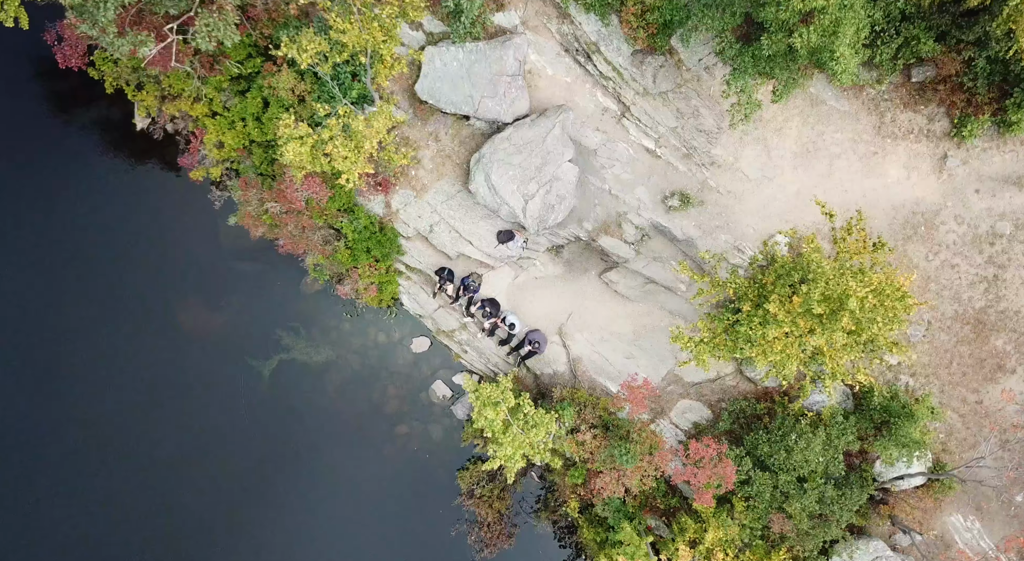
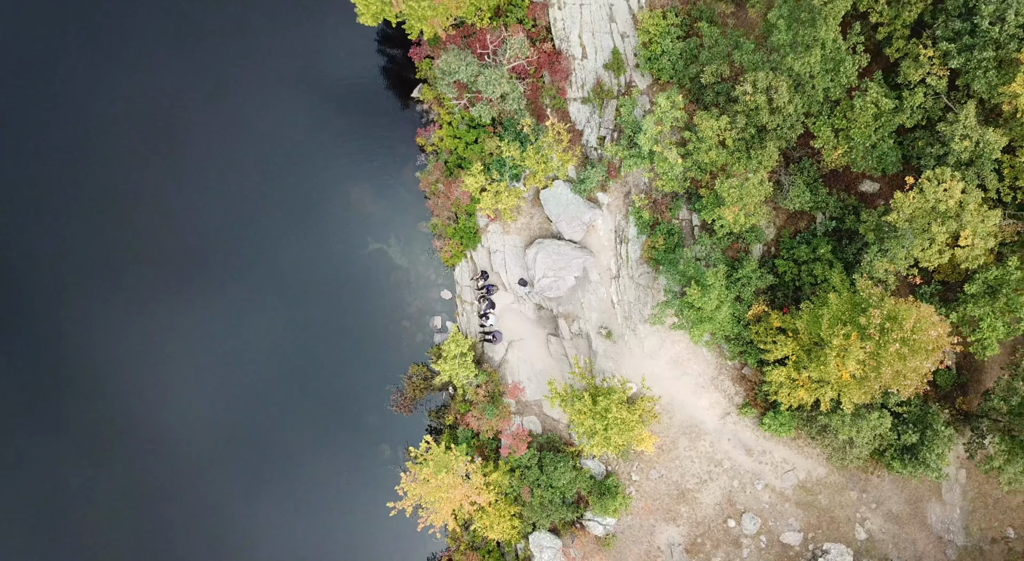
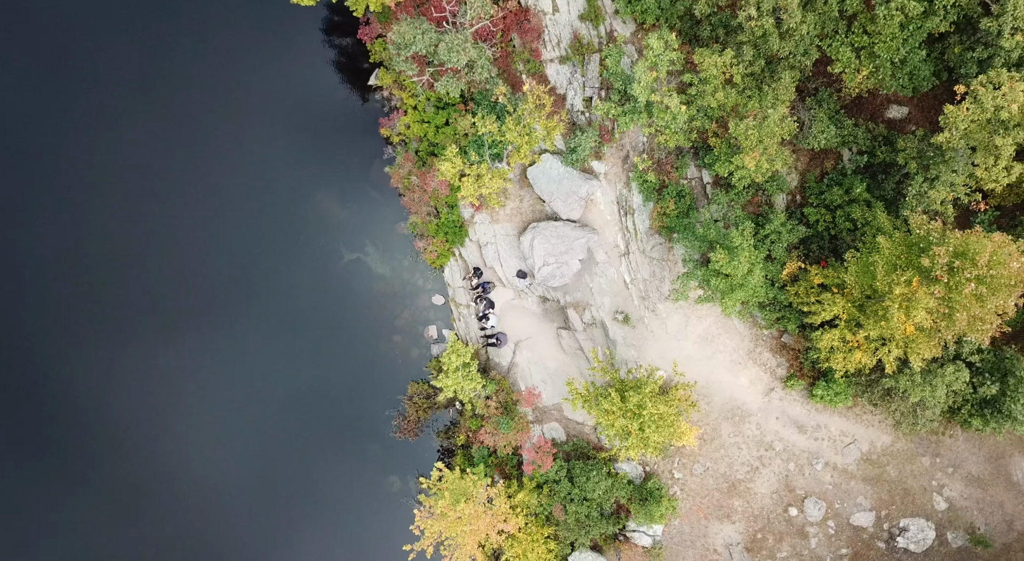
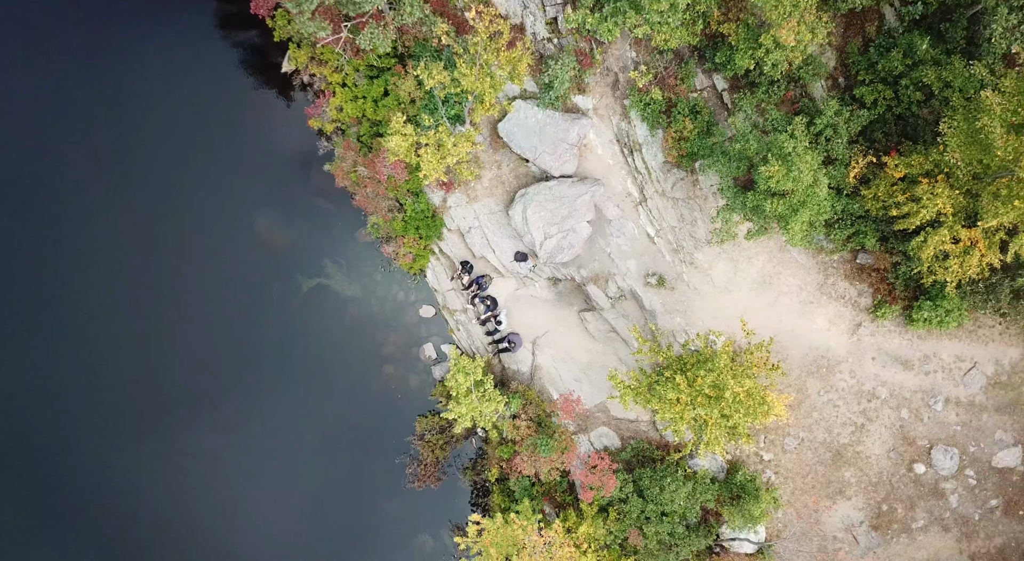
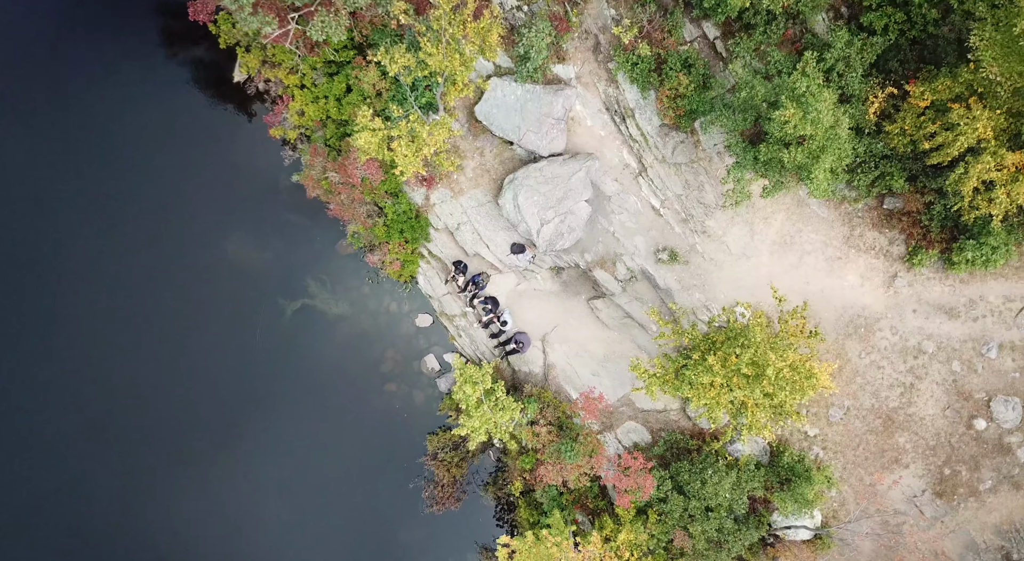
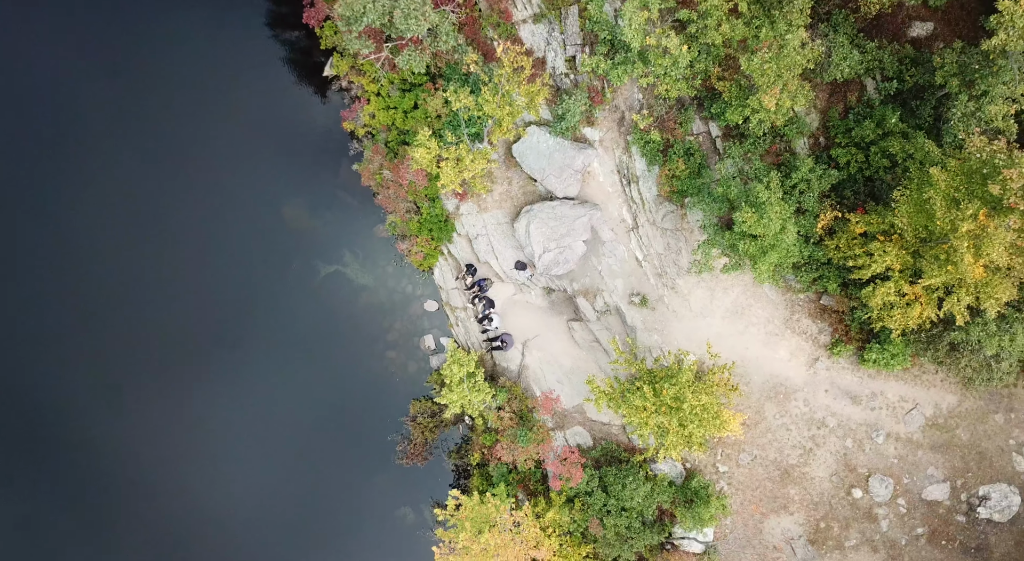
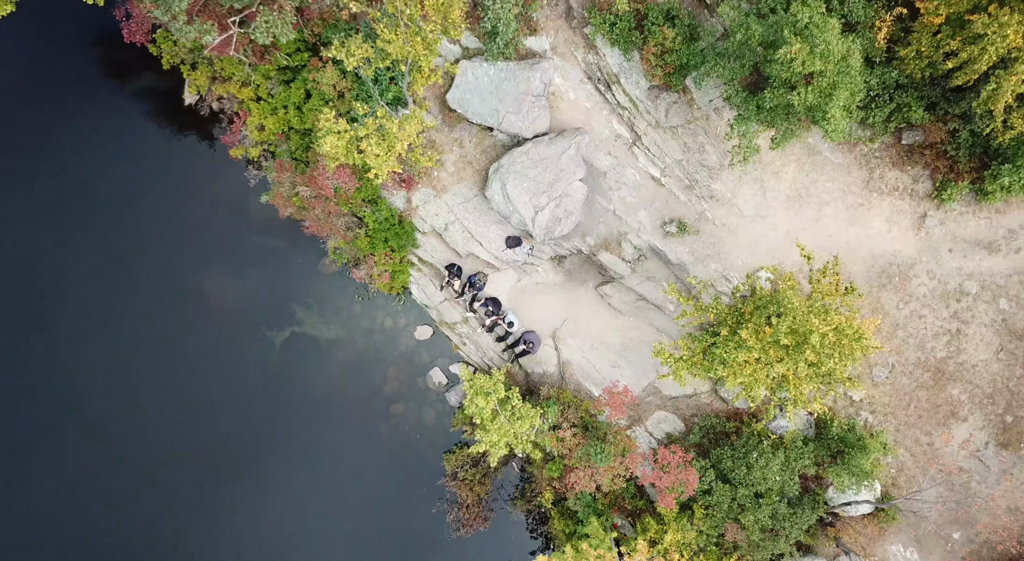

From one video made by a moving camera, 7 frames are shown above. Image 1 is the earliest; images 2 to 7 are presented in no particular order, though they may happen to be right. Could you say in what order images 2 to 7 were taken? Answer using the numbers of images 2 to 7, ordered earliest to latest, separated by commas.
7, 5, 4, 6, 3, 2
